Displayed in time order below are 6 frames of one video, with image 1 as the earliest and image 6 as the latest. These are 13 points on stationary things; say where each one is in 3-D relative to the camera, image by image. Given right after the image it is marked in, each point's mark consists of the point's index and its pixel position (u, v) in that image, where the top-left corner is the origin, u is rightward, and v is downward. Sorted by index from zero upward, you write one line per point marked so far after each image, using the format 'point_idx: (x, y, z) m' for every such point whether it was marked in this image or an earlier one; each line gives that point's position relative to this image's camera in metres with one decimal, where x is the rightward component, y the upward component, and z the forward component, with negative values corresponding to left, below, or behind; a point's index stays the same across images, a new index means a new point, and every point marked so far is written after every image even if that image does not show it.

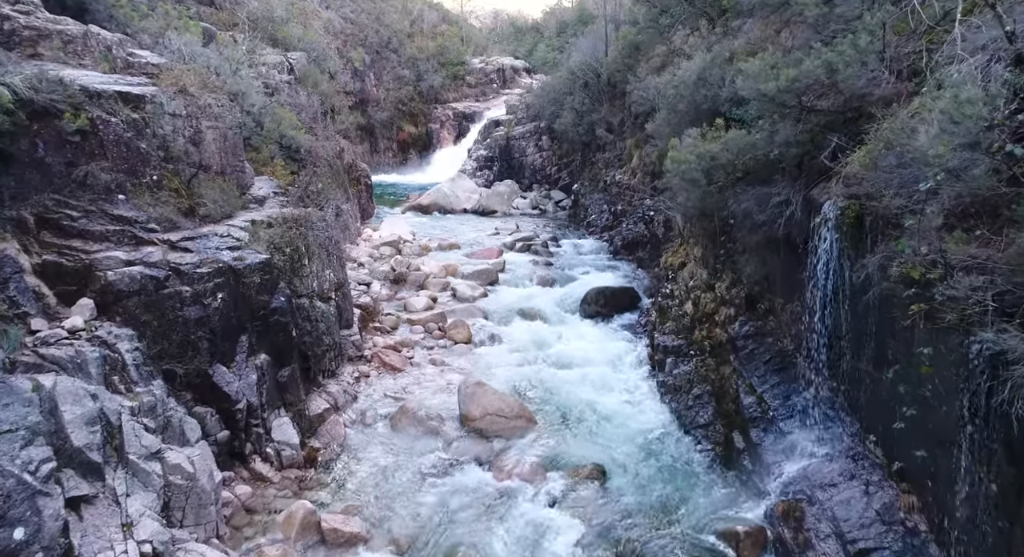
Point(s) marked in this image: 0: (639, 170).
0: (+3.1, +2.6, +15.6) m
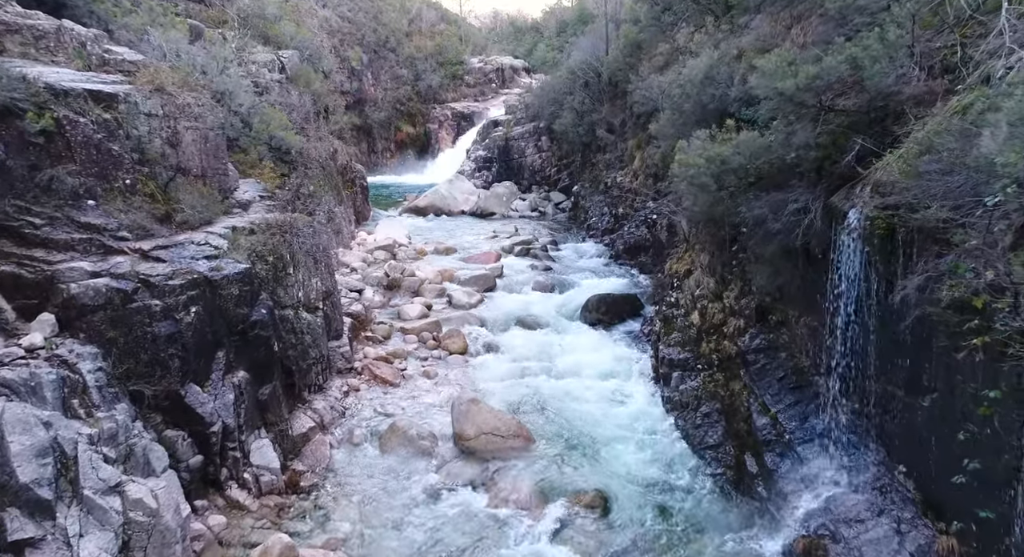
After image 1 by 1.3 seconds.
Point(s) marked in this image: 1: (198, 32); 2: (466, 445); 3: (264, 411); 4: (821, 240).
0: (+3.0, +2.5, +15.2) m
1: (-6.7, +5.3, +13.8) m
2: (-0.5, -1.9, +7.4) m
3: (-2.7, -1.4, +6.9) m
4: (+2.7, +0.3, +5.7) m
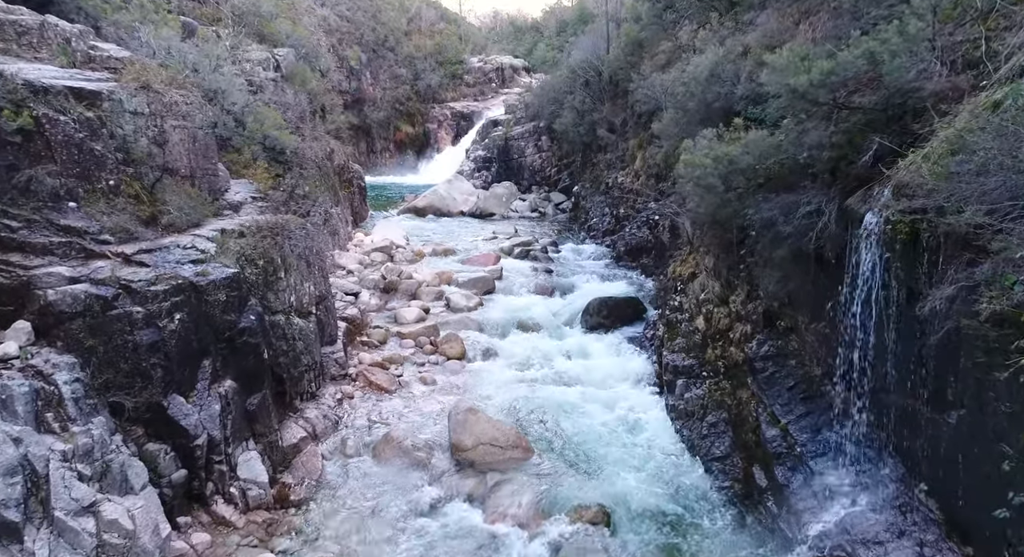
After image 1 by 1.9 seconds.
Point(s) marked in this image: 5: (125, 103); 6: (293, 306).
0: (+3.0, +2.4, +14.9) m
1: (-6.7, +5.2, +13.5) m
2: (-0.5, -2.0, +7.1) m
3: (-2.7, -1.5, +6.7) m
4: (+2.7, +0.3, +5.5) m
5: (-4.3, +2.0, +7.2) m
6: (-2.7, -0.3, +8.0) m
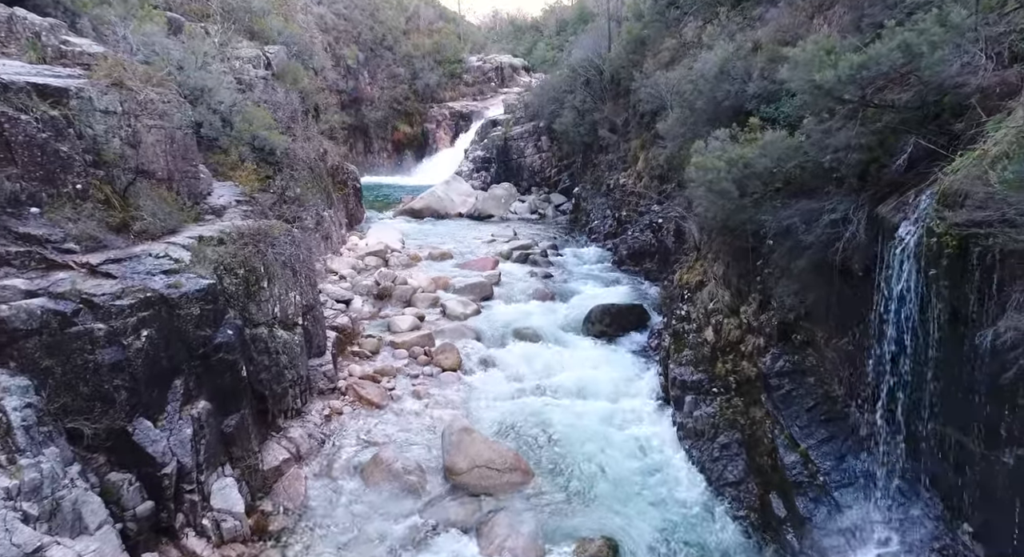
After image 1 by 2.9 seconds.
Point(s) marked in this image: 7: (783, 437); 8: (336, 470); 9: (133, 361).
0: (+3.0, +2.3, +14.4) m
1: (-6.8, +5.1, +13.0) m
2: (-0.6, -2.1, +6.6) m
3: (-2.7, -1.6, +6.2) m
4: (+2.7, +0.2, +5.0) m
5: (-4.3, +1.9, +6.7) m
6: (-2.7, -0.5, +7.5) m
7: (+2.5, -1.5, +6.0) m
8: (-1.9, -2.0, +6.9) m
9: (-3.1, -0.7, +5.4) m
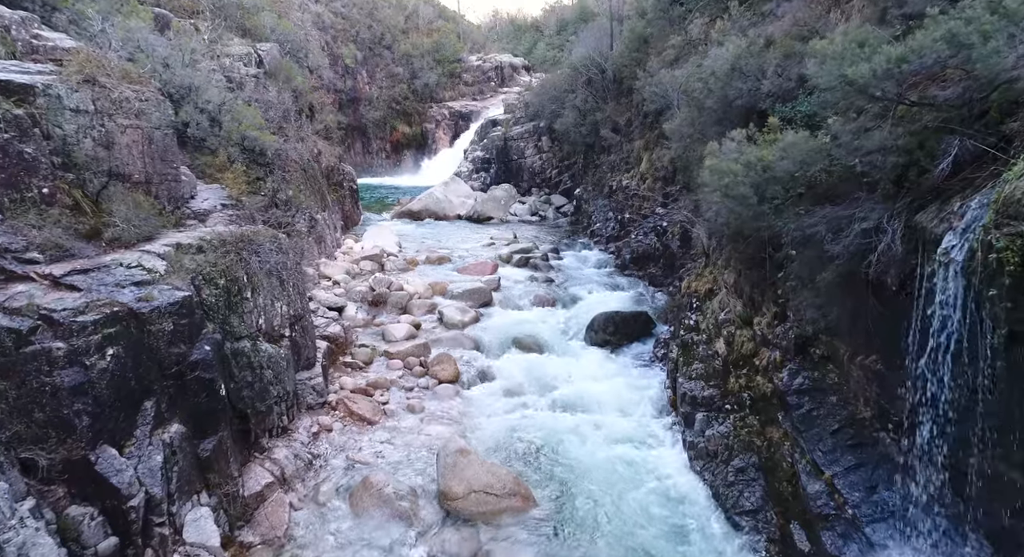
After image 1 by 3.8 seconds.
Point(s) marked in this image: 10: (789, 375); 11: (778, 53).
0: (+3.0, +2.2, +13.9) m
1: (-6.8, +5.0, +12.6) m
2: (-0.6, -2.2, +6.2) m
3: (-2.7, -1.7, +5.7) m
4: (+2.7, +0.1, +4.5) m
5: (-4.4, +1.7, +6.3) m
6: (-2.7, -0.6, +7.0) m
7: (+2.5, -1.6, +5.5) m
8: (-1.9, -2.1, +6.4) m
9: (-3.1, -0.8, +4.9) m
10: (+2.6, -0.9, +5.8) m
11: (+3.2, +2.7, +7.8) m
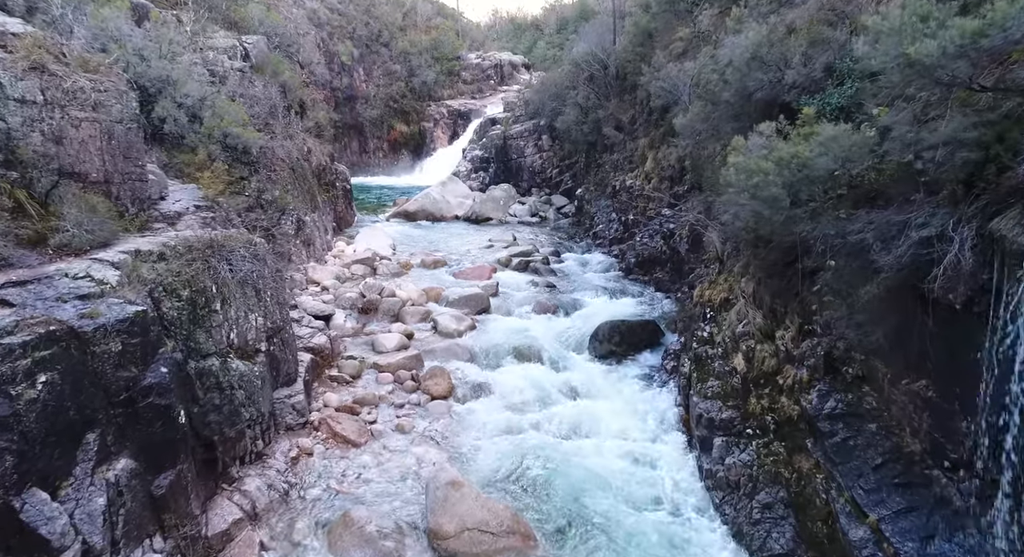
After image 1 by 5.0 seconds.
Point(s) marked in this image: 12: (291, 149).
0: (+3.0, +2.1, +13.2) m
1: (-6.8, +4.9, +11.9) m
2: (-0.6, -2.3, +5.5) m
3: (-2.7, -1.8, +5.0) m
4: (+2.7, 0.0, +3.8) m
5: (-4.4, +1.6, +5.6) m
6: (-2.7, -0.7, +6.3) m
7: (+2.5, -1.7, +4.8) m
8: (-1.9, -2.2, +5.7) m
9: (-3.2, -0.9, +4.2) m
10: (+2.5, -1.0, +5.1) m
11: (+3.2, +2.6, +7.1) m
12: (-4.4, +2.6, +12.8) m
